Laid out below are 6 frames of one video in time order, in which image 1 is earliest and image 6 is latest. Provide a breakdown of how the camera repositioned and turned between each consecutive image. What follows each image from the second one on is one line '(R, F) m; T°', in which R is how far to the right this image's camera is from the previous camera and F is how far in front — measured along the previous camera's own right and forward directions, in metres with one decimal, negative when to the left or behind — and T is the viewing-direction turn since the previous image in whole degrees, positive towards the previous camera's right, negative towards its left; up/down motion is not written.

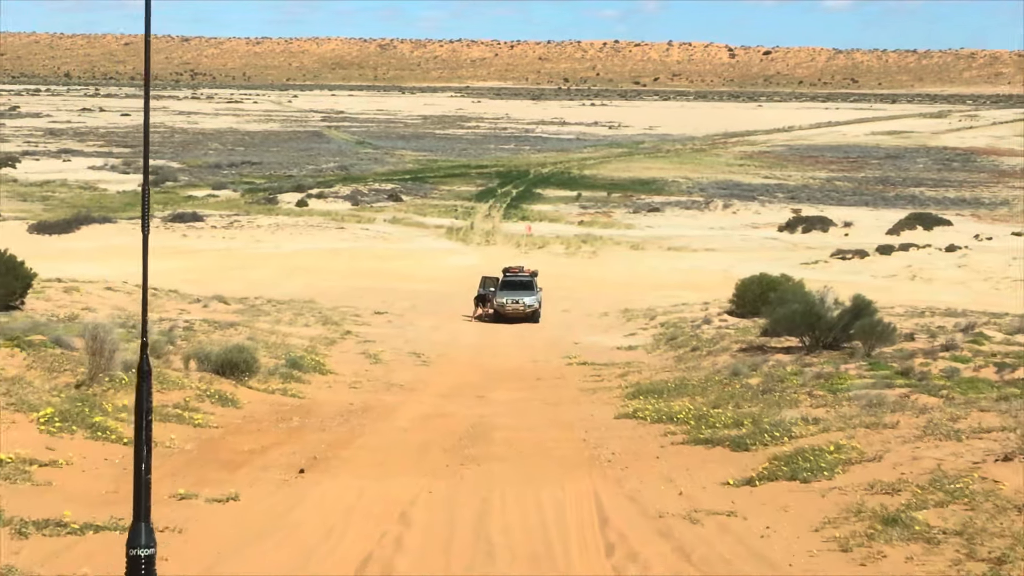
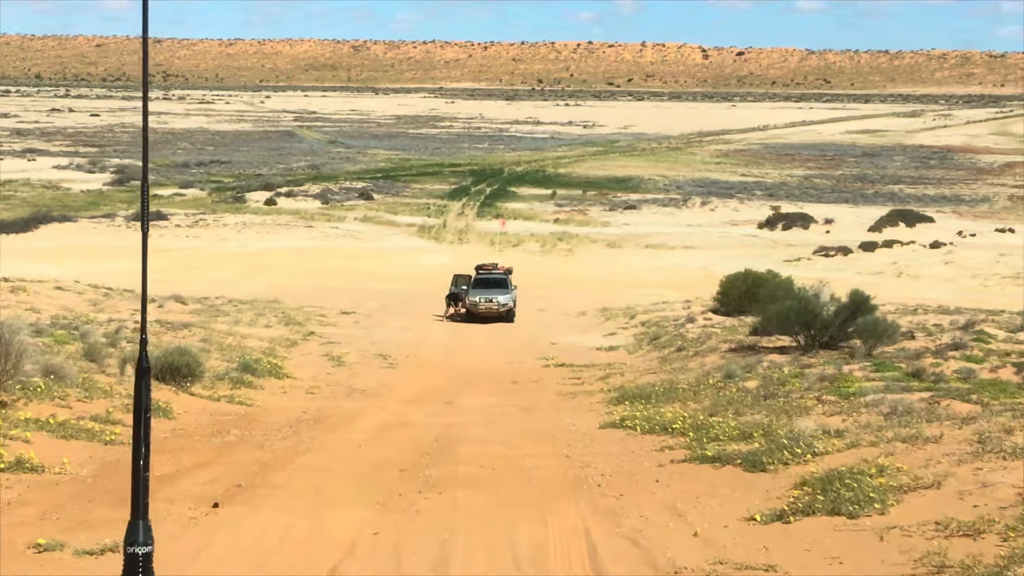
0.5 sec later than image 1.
(0.0, +1.7) m; +1°
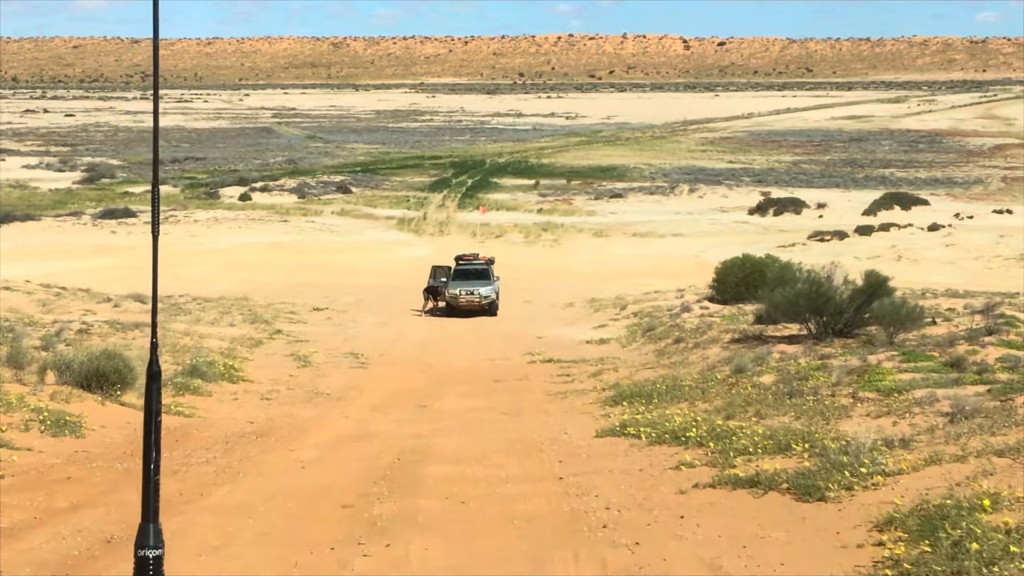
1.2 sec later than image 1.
(+0.1, +2.1) m; +1°
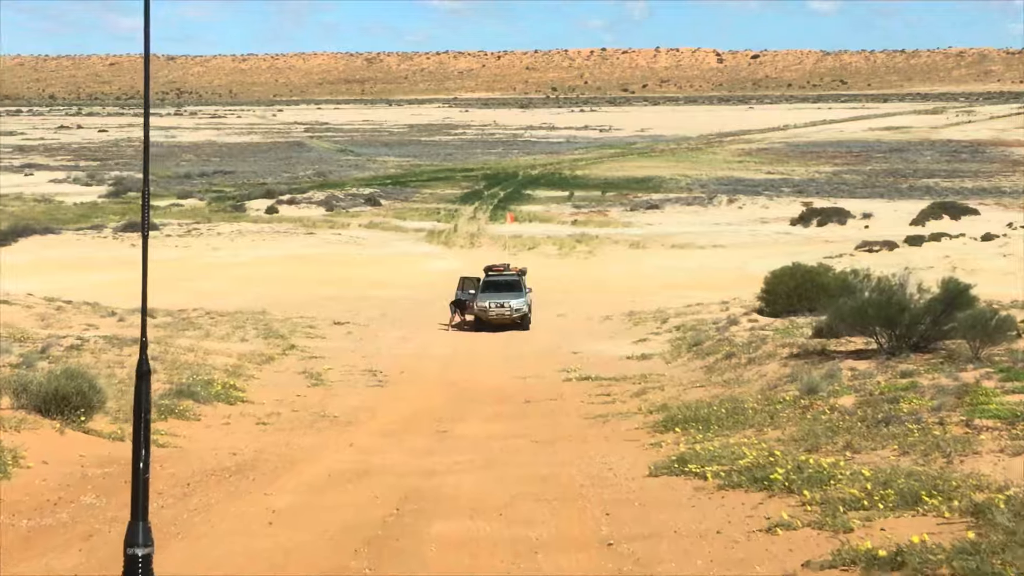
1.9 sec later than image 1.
(0.0, +2.2) m; -1°
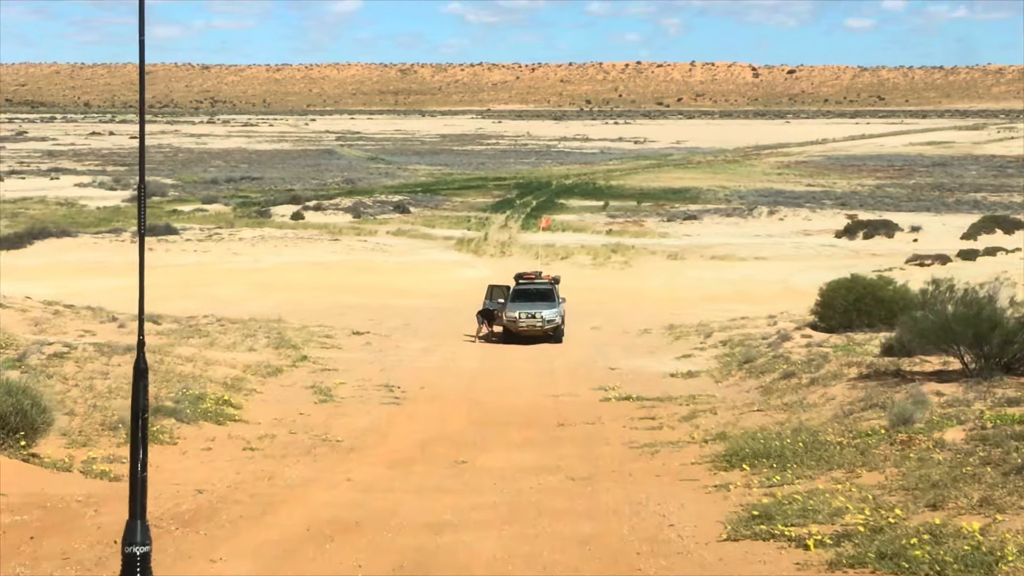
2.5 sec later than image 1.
(0.0, +2.2) m; -1°
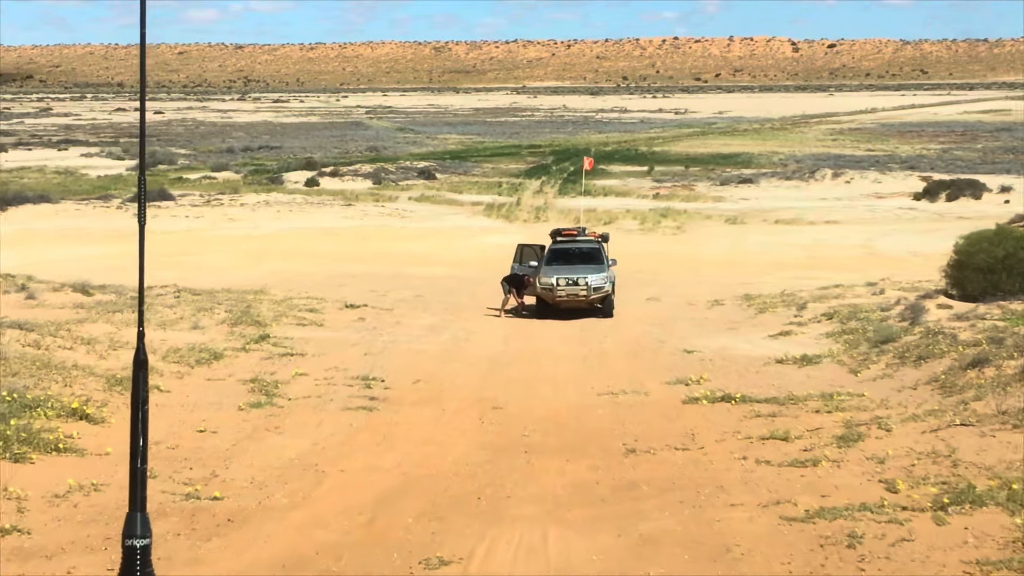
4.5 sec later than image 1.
(0.0, +6.4) m; -2°
